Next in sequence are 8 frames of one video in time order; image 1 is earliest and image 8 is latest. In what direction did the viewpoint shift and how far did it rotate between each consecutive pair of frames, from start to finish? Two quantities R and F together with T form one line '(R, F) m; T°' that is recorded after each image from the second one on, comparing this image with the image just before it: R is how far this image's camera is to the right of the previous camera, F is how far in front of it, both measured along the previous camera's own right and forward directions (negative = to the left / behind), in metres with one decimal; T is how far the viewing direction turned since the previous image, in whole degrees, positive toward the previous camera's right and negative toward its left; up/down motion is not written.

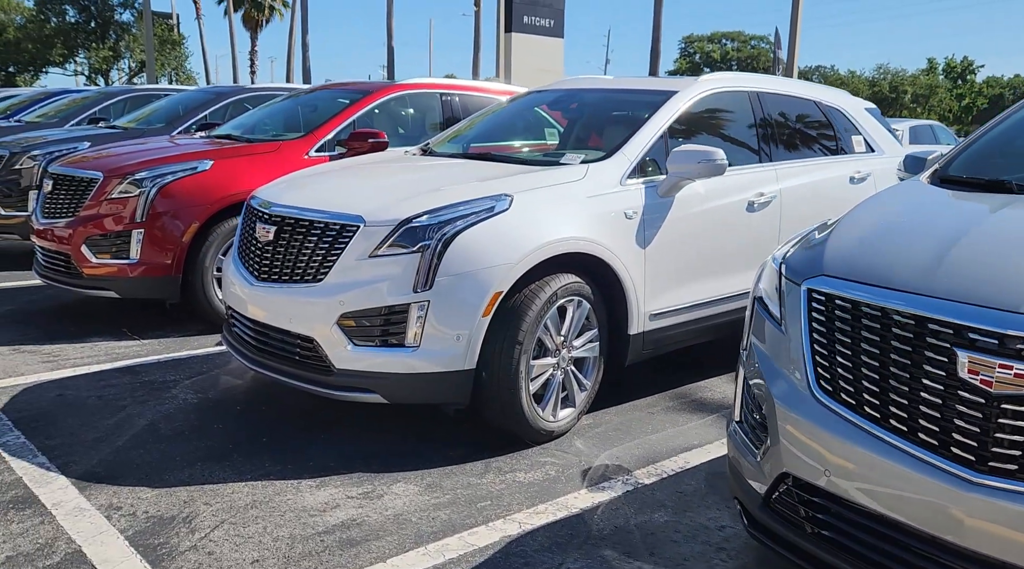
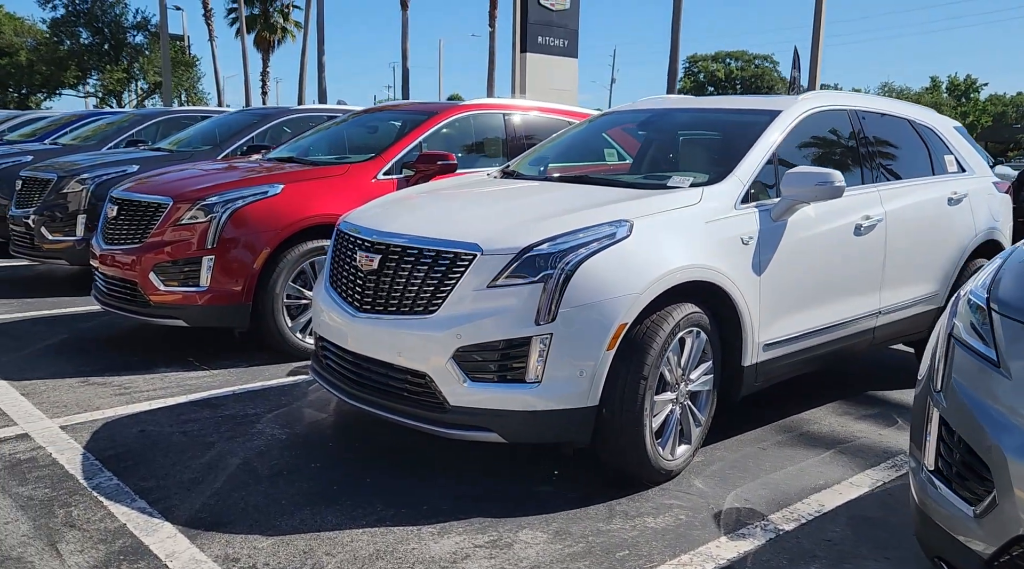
(-0.5, +0.2) m; -1°
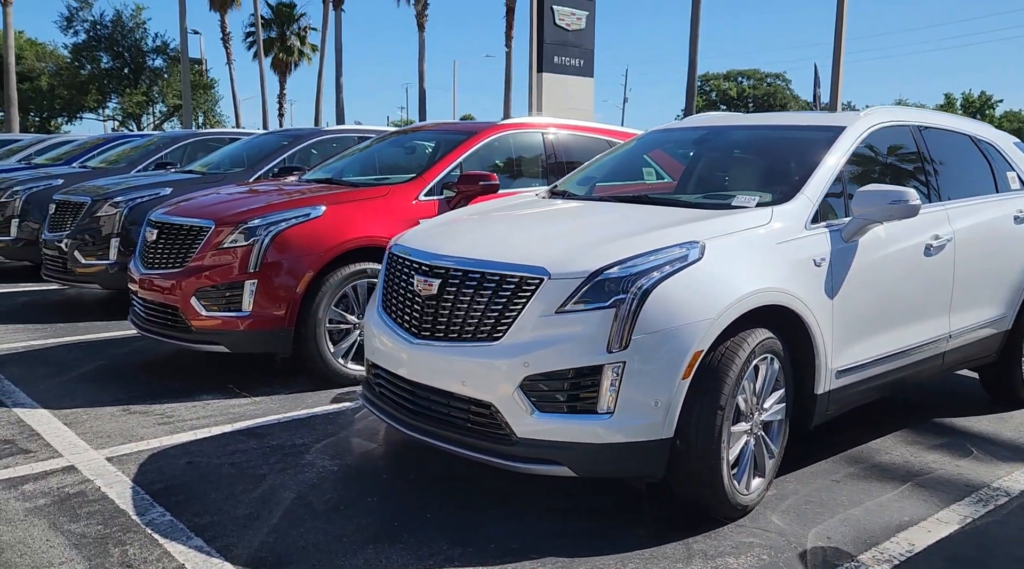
(-0.2, +0.1) m; -1°
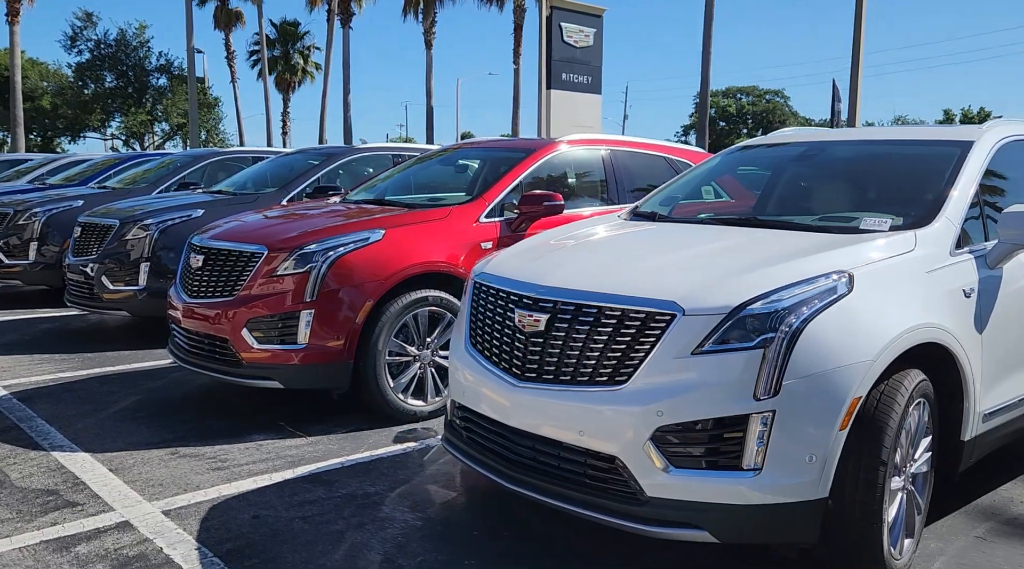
(-0.4, +0.4) m; 0°
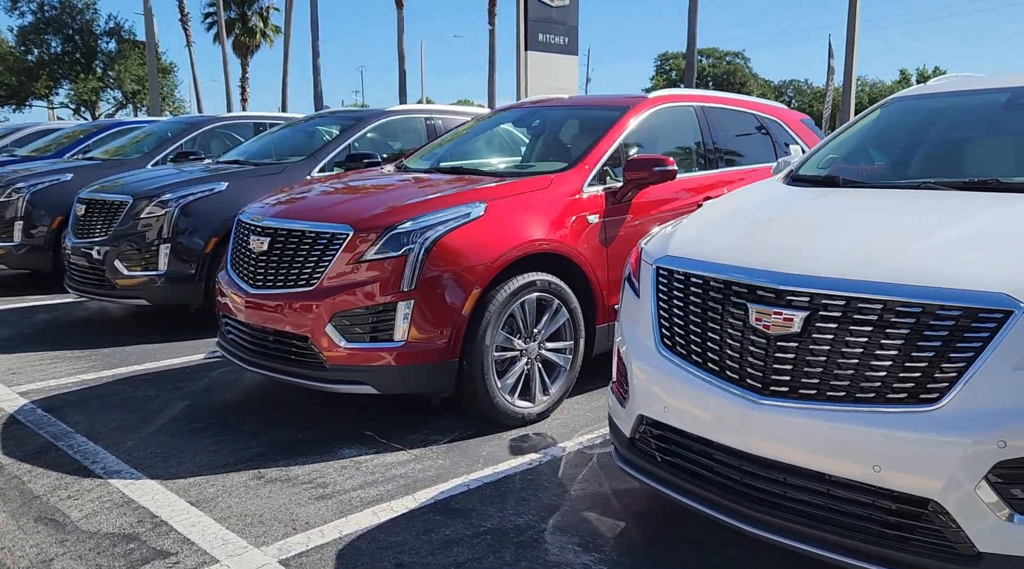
(-0.8, +0.8) m; +2°
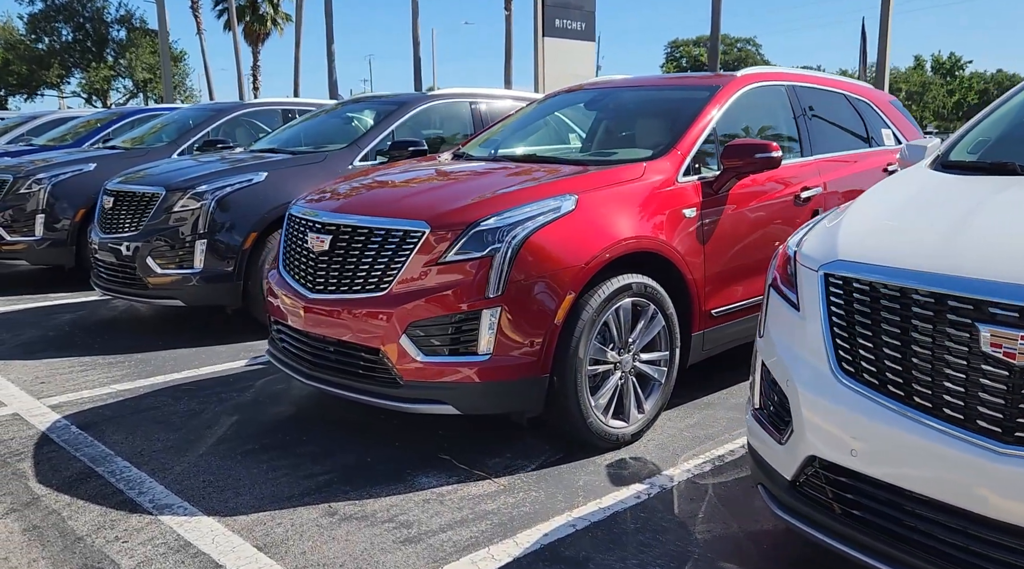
(-0.4, +0.5) m; -1°
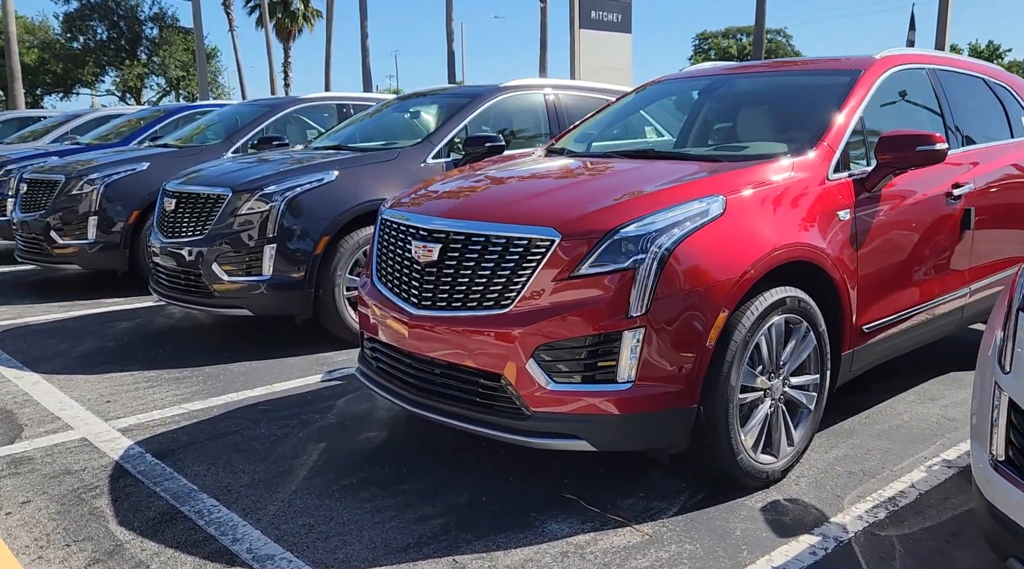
(-0.4, +0.5) m; -2°
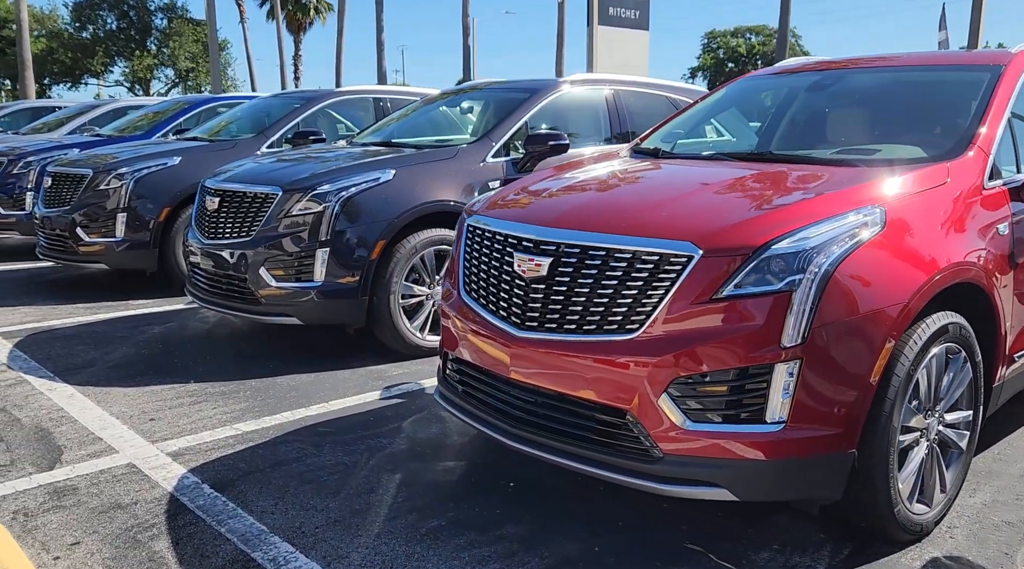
(-0.4, +0.4) m; 0°
